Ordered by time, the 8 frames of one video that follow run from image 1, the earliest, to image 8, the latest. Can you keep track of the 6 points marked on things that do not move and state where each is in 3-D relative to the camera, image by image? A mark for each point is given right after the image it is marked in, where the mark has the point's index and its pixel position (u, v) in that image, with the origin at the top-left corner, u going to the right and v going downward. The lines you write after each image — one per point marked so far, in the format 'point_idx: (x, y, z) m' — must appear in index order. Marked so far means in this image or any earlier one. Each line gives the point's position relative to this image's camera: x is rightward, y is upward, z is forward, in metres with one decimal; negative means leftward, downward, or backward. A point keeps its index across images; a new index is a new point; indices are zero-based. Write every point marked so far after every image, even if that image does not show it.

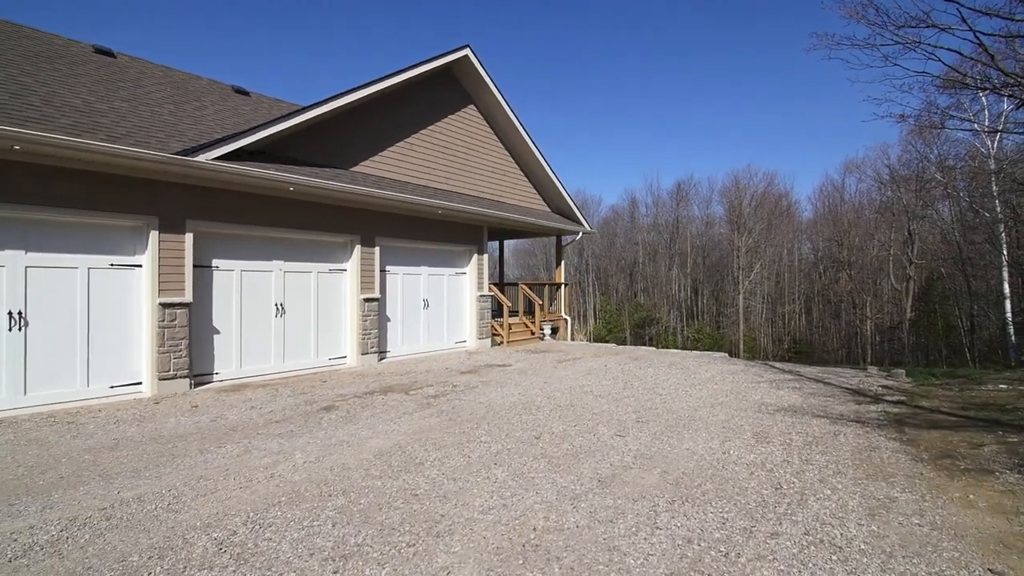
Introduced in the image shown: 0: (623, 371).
0: (+2.9, -2.1, +9.1) m
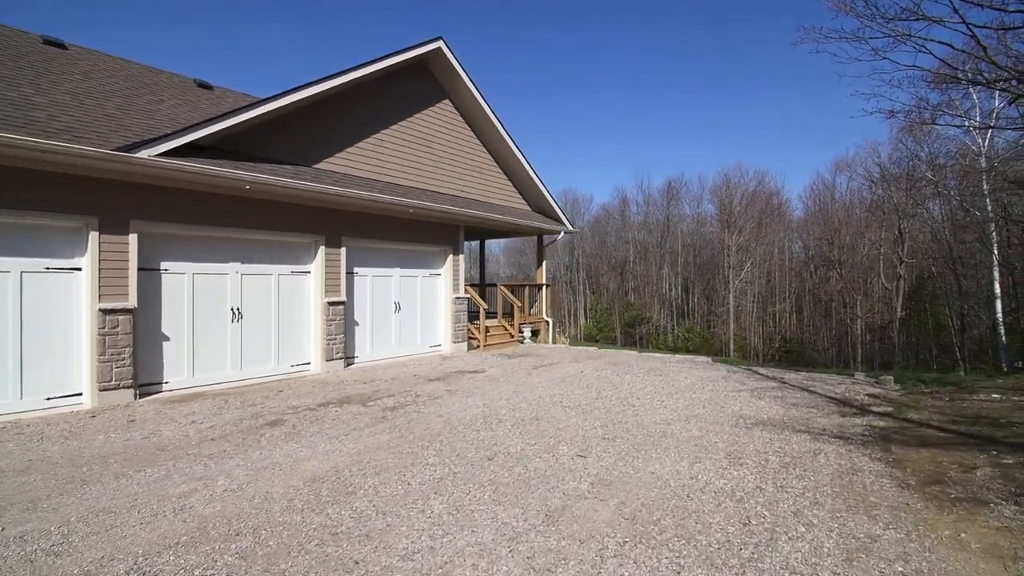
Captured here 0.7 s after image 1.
0: (+2.2, -2.1, +8.6) m
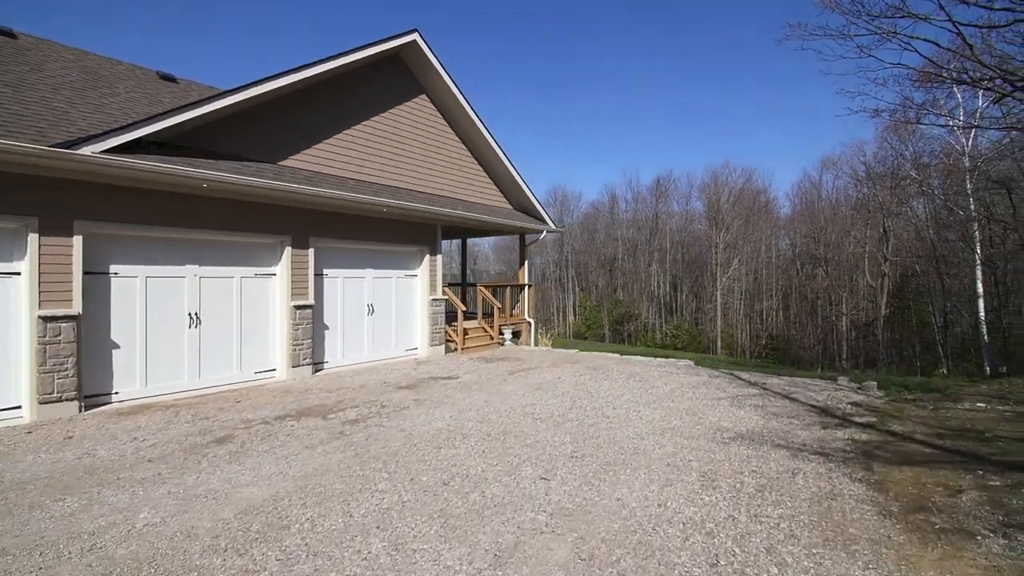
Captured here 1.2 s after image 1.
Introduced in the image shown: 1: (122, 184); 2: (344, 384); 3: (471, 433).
0: (+1.6, -2.2, +8.3) m
1: (-8.8, +2.3, +7.8) m
2: (-4.3, -2.4, +8.8) m
3: (-0.7, -2.5, +5.9) m
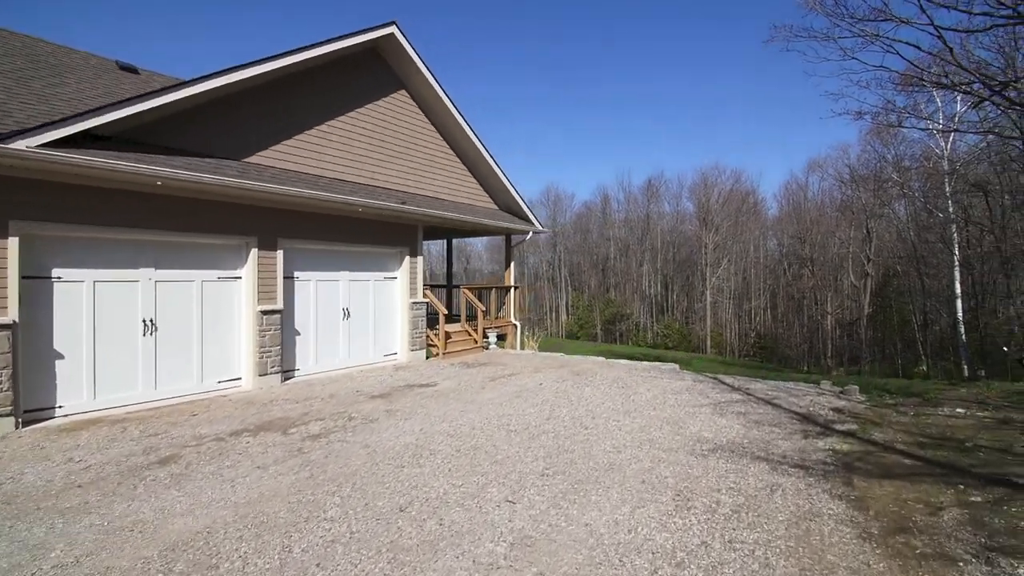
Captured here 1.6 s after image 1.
0: (+1.0, -2.3, +8.0) m
1: (-9.3, +2.2, +7.2) m
2: (-4.8, -2.5, +8.4) m
3: (-1.2, -2.6, +5.5) m
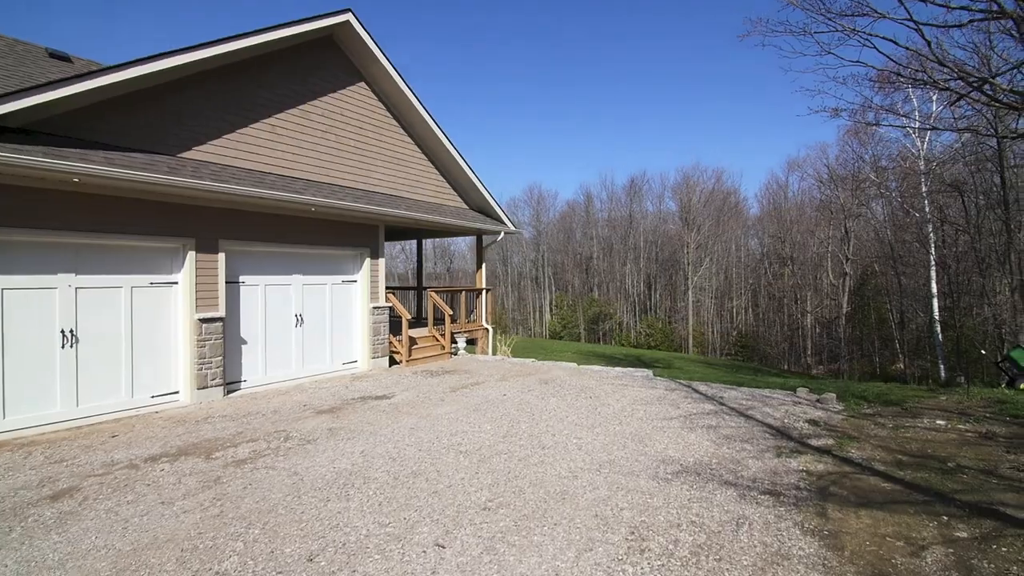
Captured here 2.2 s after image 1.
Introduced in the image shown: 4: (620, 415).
0: (+0.2, -2.4, +7.4) m
1: (-10.2, +2.1, +6.3) m
2: (-5.7, -2.7, +7.6) m
3: (-1.9, -2.7, +4.9) m
4: (+2.0, -2.4, +6.5) m
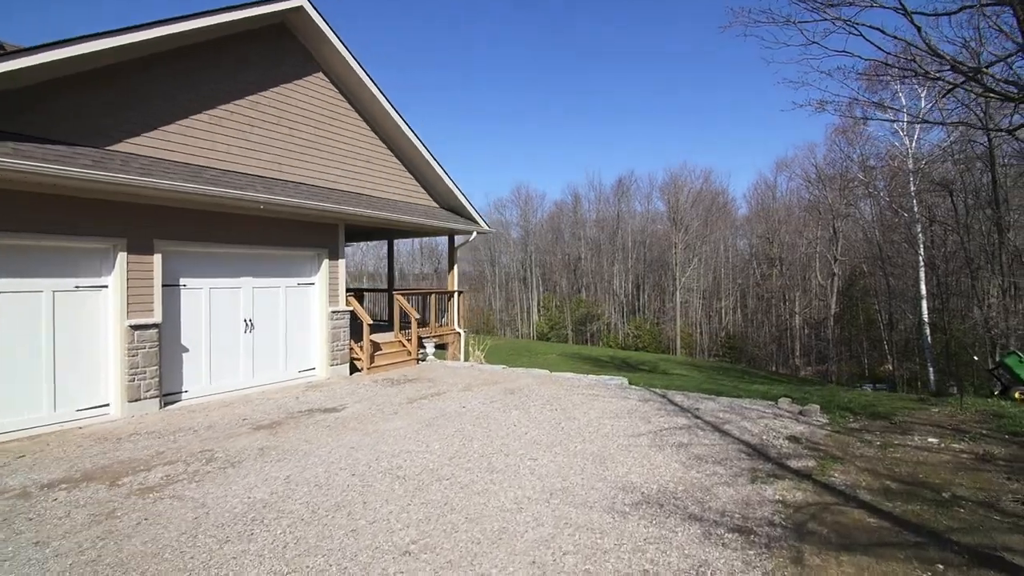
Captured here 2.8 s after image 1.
0: (-0.6, -2.4, +6.8) m
1: (-10.9, +2.0, +5.6) m
2: (-6.5, -2.7, +6.9) m
3: (-2.7, -2.7, +4.3) m
4: (+1.3, -2.4, +5.9) m
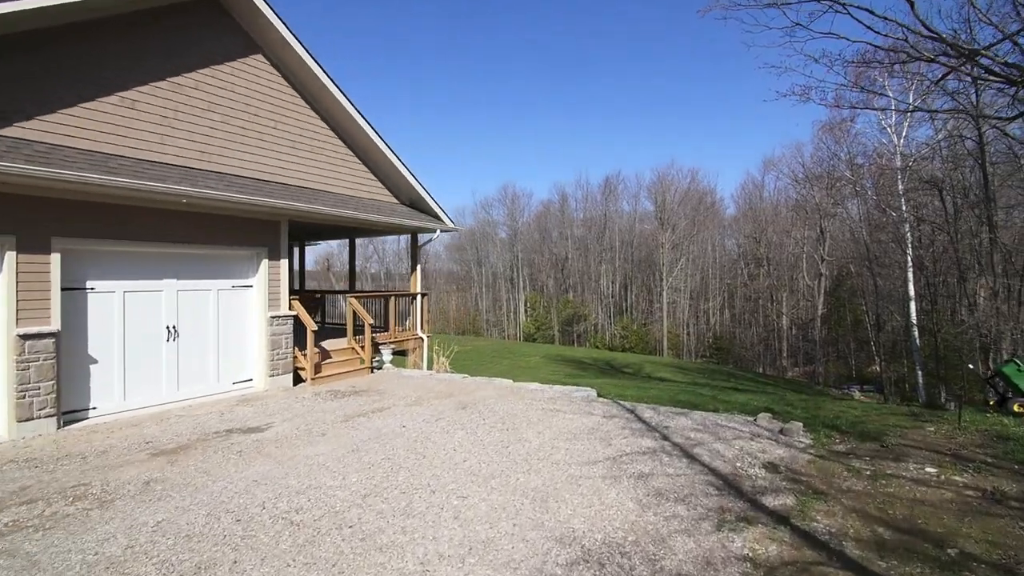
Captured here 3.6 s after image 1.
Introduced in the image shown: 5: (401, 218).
0: (-1.6, -2.5, +6.0) m
1: (-11.9, +2.0, +4.6) m
2: (-7.4, -2.8, +6.0) m
3: (-3.6, -2.7, +3.4) m
4: (+0.3, -2.5, +5.1) m
5: (-3.4, +2.2, +10.6) m
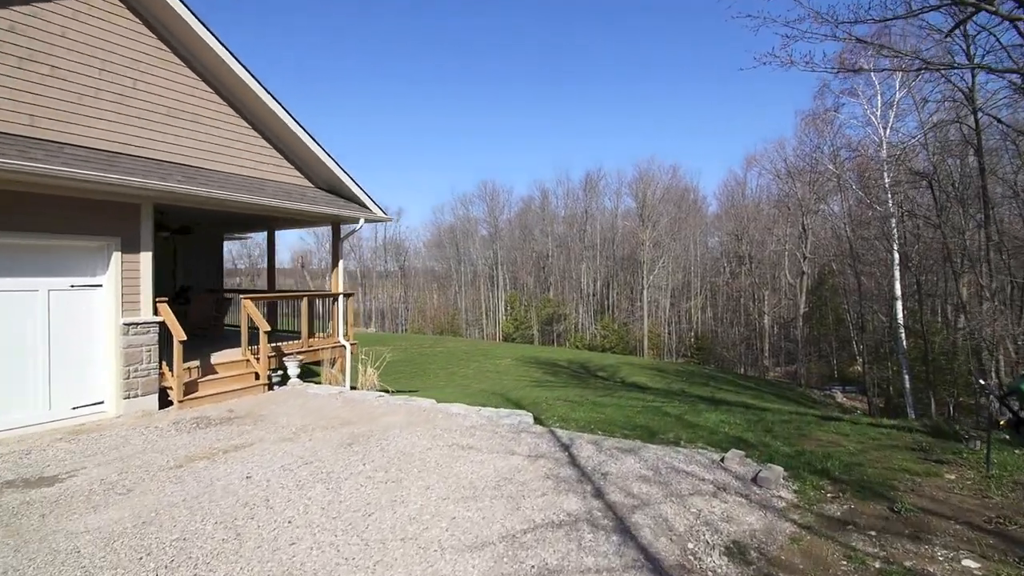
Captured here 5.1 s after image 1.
0: (-3.0, -2.5, +4.3) m
1: (-13.3, +2.0, +2.6) m
2: (-8.9, -2.7, +4.2) m
3: (-5.0, -2.7, +1.7) m
4: (-1.1, -2.5, +3.5) m
5: (-5.0, +2.2, +8.9) m
